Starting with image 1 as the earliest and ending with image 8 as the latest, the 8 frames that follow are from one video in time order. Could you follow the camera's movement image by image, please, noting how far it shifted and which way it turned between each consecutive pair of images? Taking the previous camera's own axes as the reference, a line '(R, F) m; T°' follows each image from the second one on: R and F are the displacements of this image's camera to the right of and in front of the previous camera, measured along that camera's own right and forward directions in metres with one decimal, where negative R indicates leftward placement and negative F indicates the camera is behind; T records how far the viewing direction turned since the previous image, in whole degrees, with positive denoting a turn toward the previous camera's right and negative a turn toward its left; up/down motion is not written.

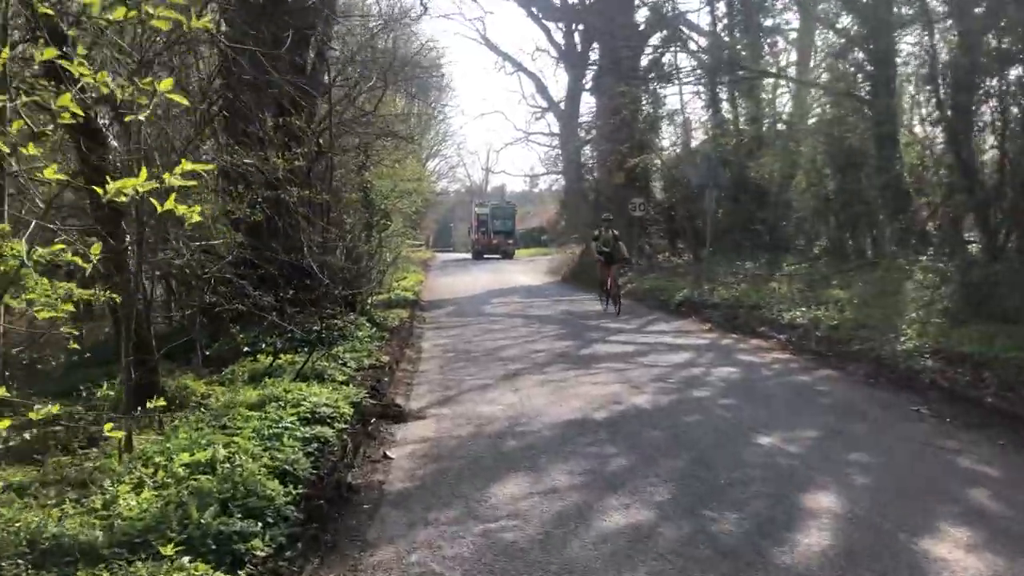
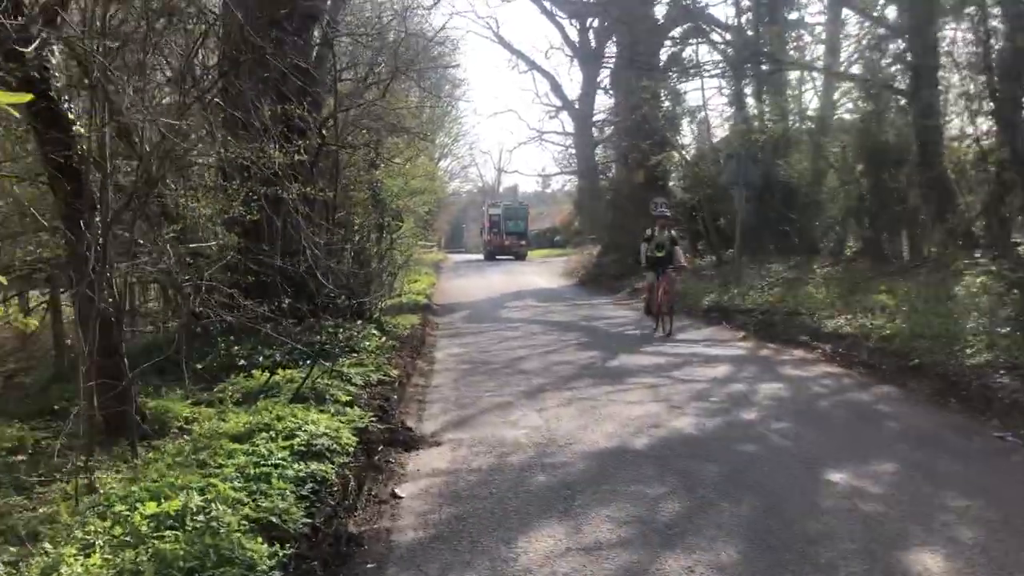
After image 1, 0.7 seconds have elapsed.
(-0.1, +1.0) m; -1°
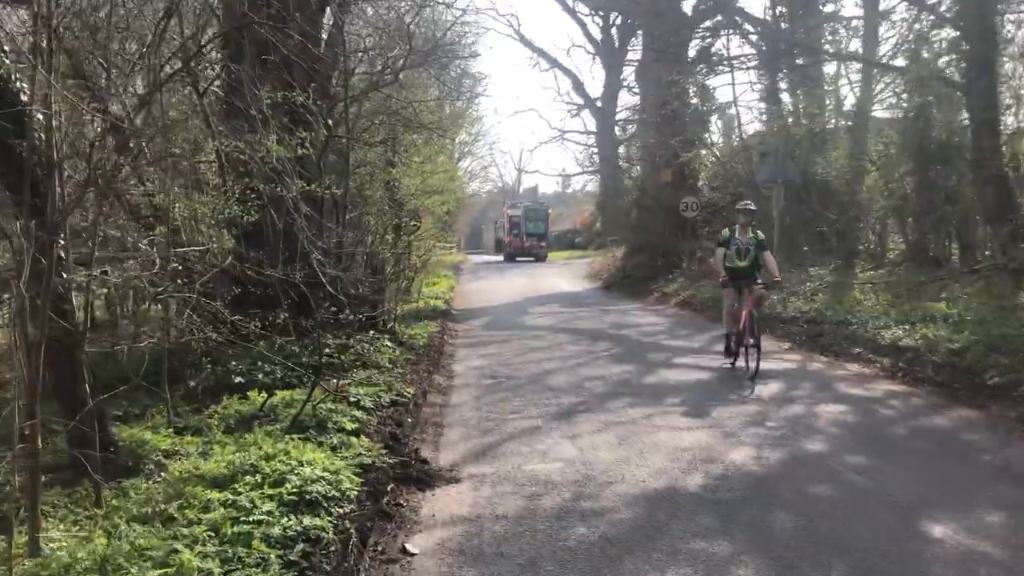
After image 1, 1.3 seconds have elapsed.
(-0.1, +1.0) m; -1°
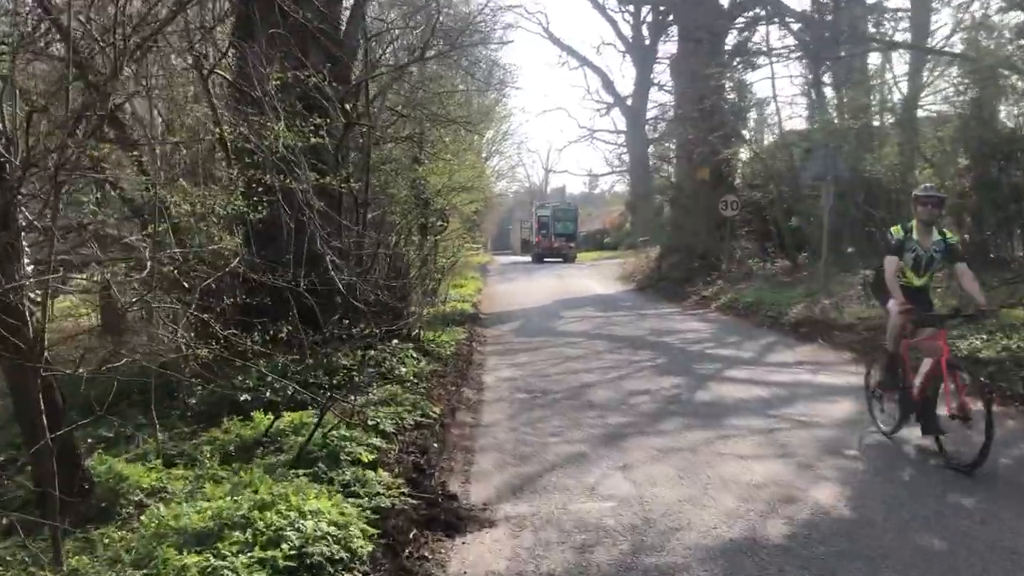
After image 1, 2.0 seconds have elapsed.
(-0.1, +1.0) m; -2°
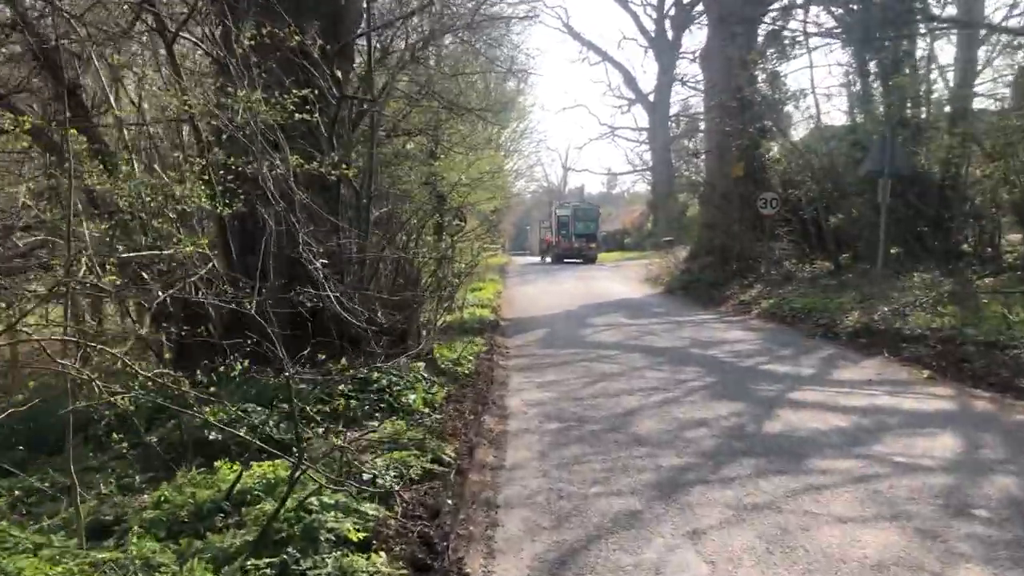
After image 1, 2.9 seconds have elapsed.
(-0.1, +1.5) m; -1°
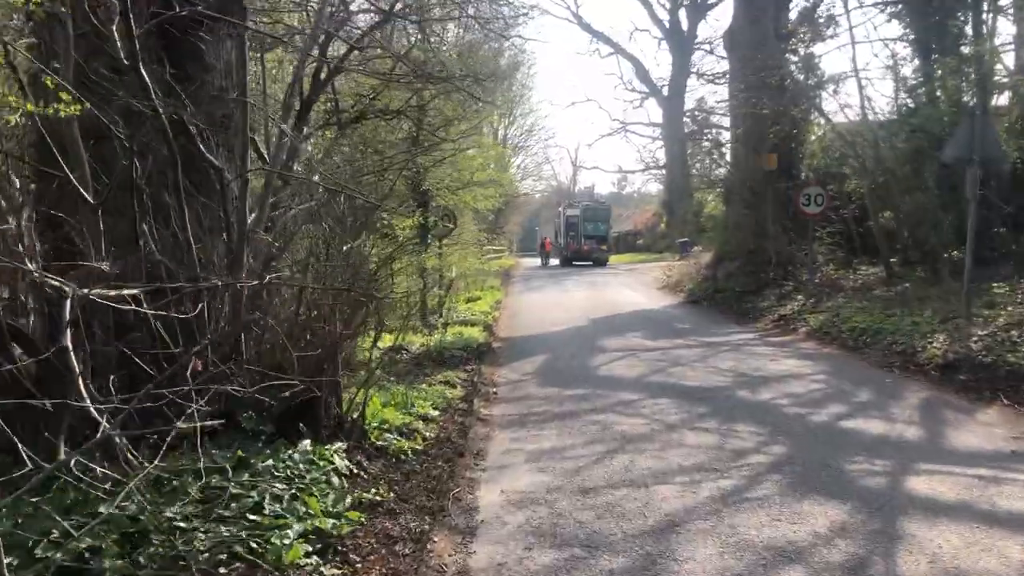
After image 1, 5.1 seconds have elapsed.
(+0.2, +3.2) m; -1°
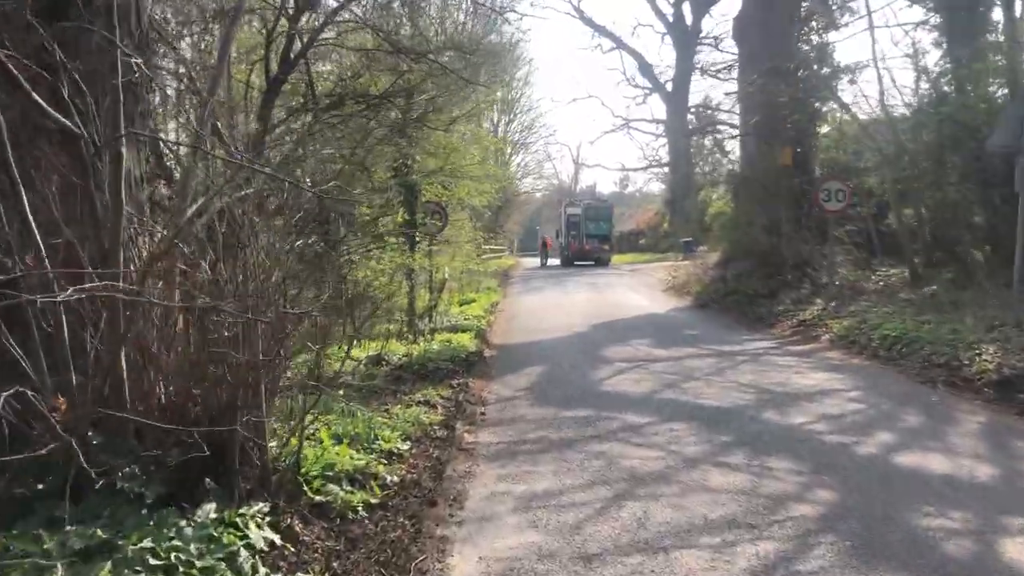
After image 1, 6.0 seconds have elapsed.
(+0.1, +1.4) m; 0°
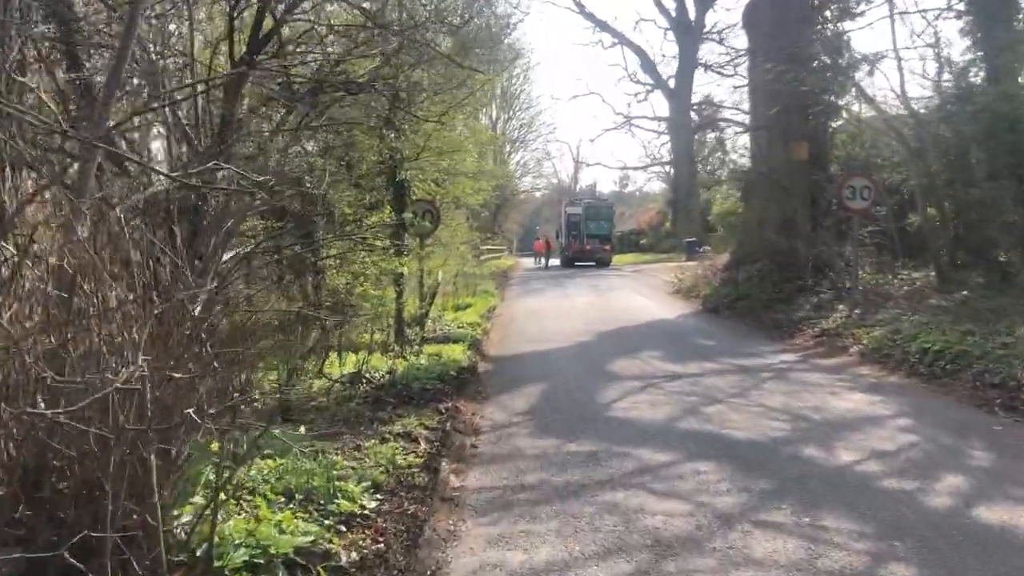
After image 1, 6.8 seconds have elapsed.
(0.0, +1.3) m; 0°
